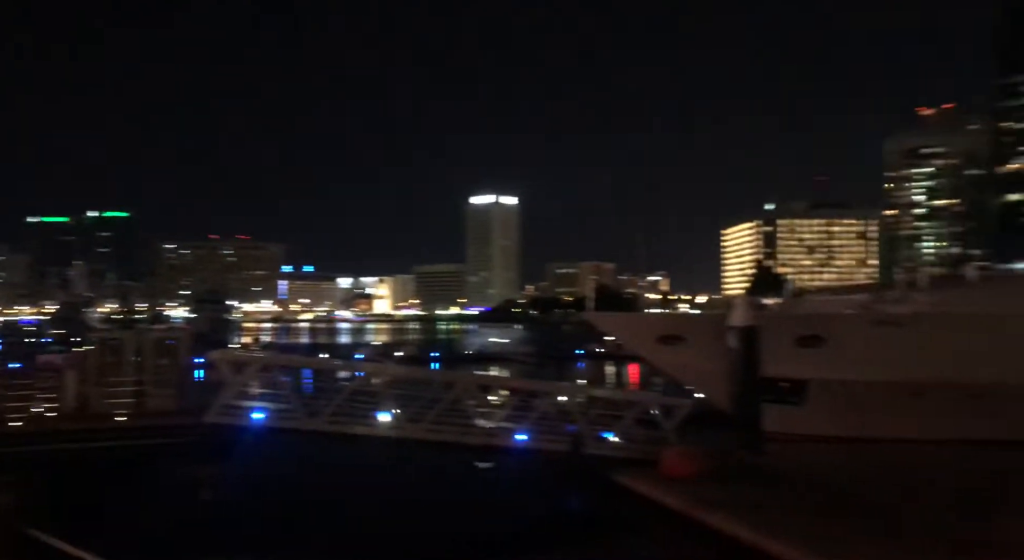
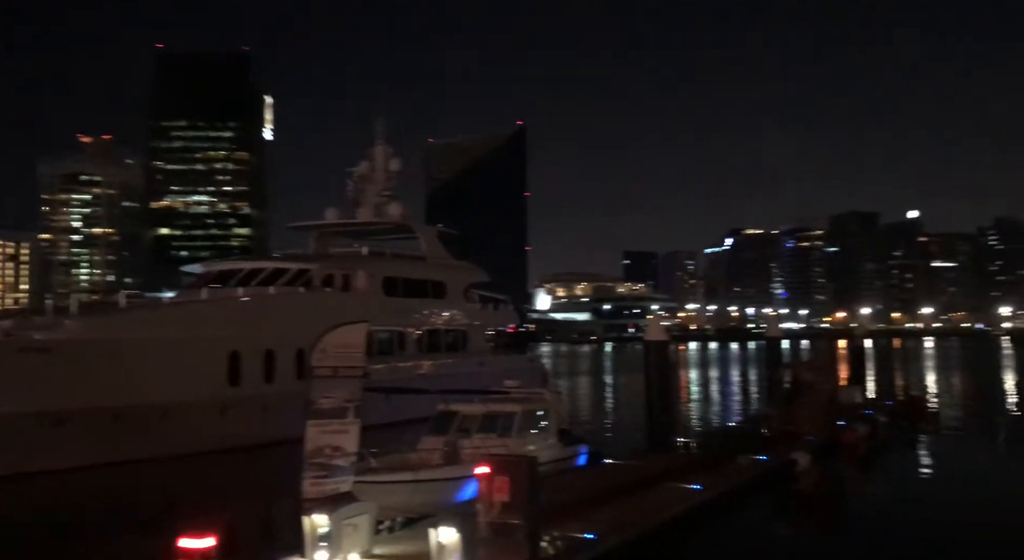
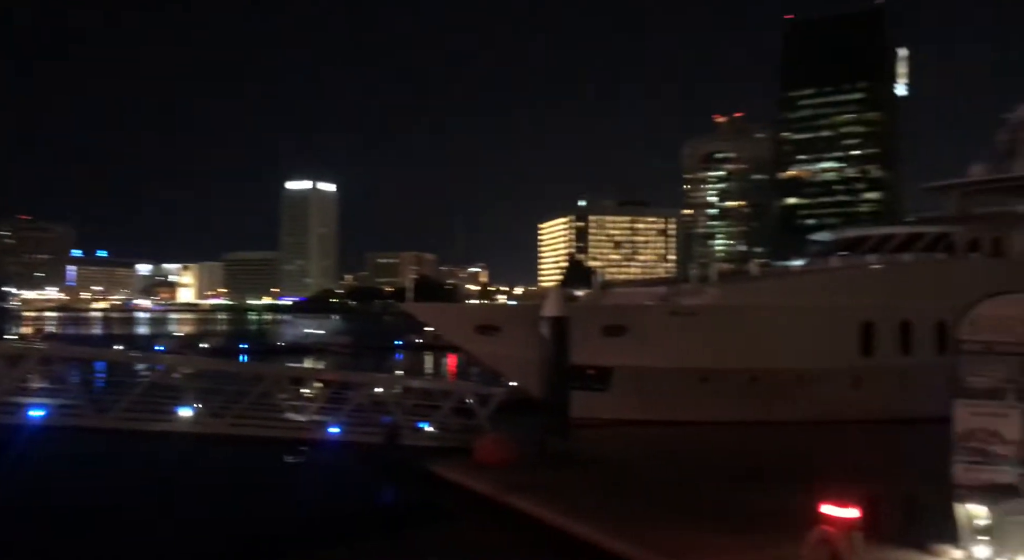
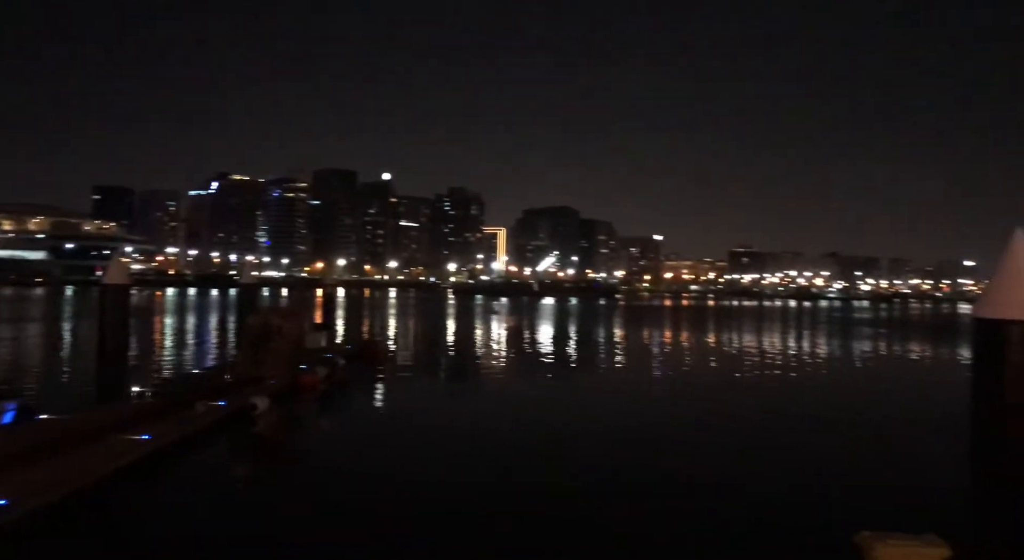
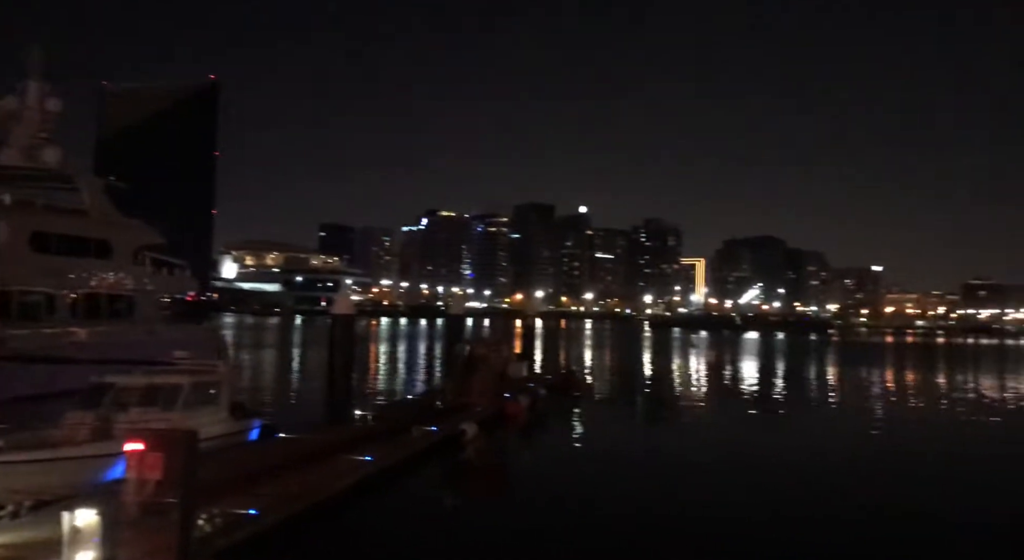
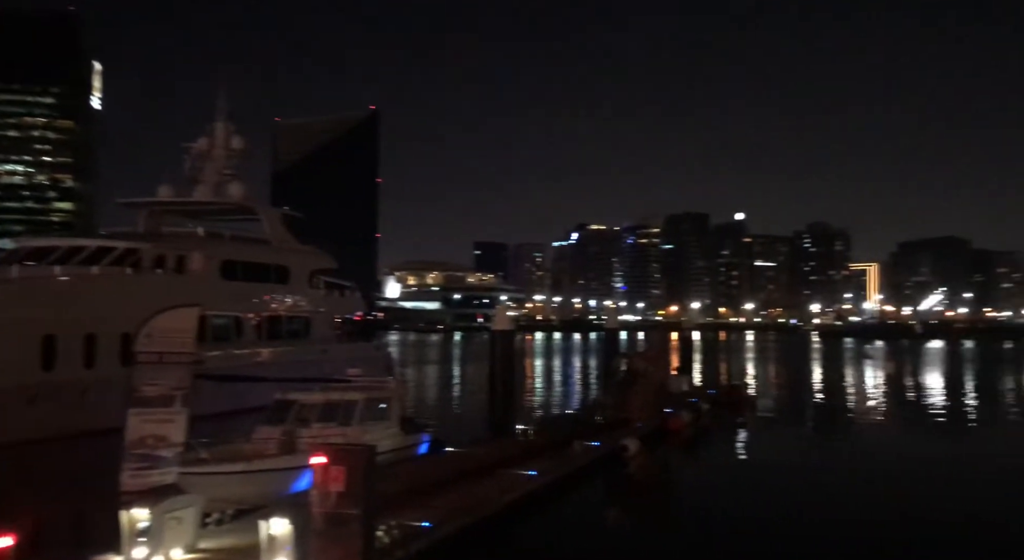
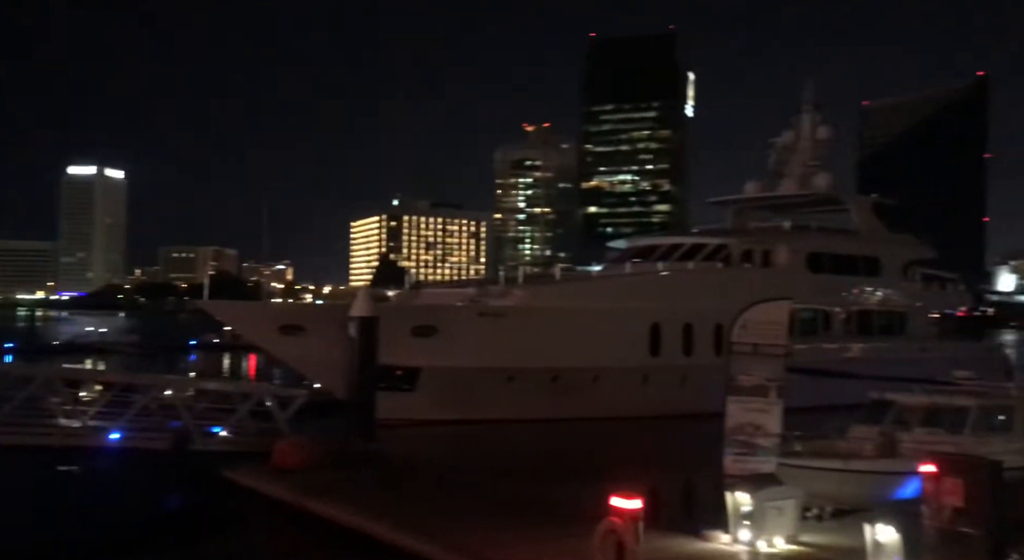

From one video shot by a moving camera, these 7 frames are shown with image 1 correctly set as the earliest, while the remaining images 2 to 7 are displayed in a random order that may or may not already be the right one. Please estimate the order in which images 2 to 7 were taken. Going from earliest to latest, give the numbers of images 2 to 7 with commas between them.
3, 7, 2, 6, 5, 4
